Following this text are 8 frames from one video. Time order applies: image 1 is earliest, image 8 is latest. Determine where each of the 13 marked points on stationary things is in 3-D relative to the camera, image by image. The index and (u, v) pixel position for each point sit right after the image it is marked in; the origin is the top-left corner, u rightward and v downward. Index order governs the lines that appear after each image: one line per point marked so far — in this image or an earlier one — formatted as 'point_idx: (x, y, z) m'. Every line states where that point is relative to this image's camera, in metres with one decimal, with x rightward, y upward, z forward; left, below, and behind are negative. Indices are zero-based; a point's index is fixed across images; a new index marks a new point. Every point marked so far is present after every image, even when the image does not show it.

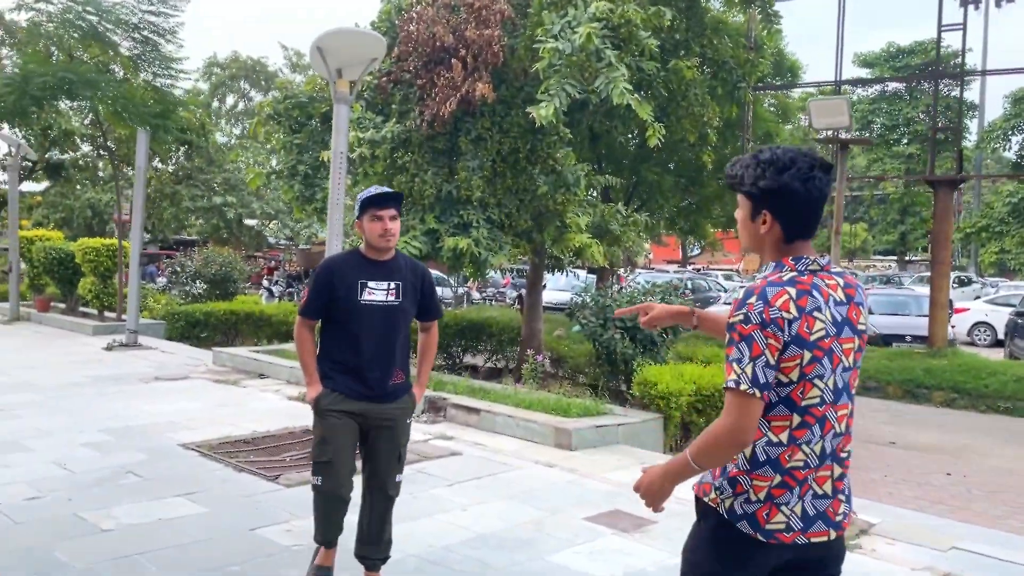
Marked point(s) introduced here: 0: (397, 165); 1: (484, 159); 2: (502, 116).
0: (-1.1, +1.2, +8.8) m
1: (-0.3, +1.2, +8.6) m
2: (-0.1, +1.7, +8.6) m
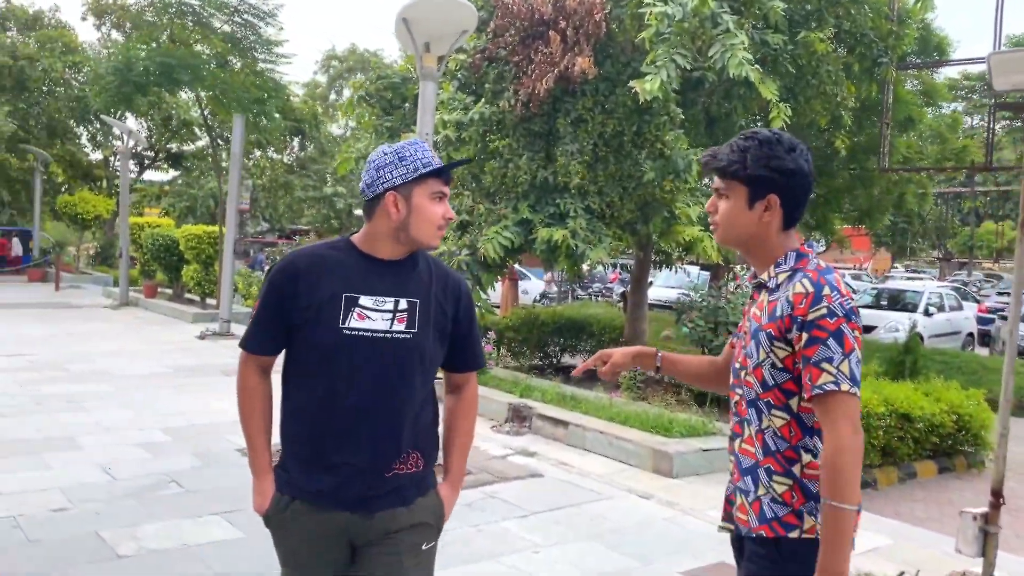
0: (-0.2, +1.3, +8.2) m
1: (+0.6, +1.3, +7.8) m
2: (+0.8, +1.7, +7.8) m
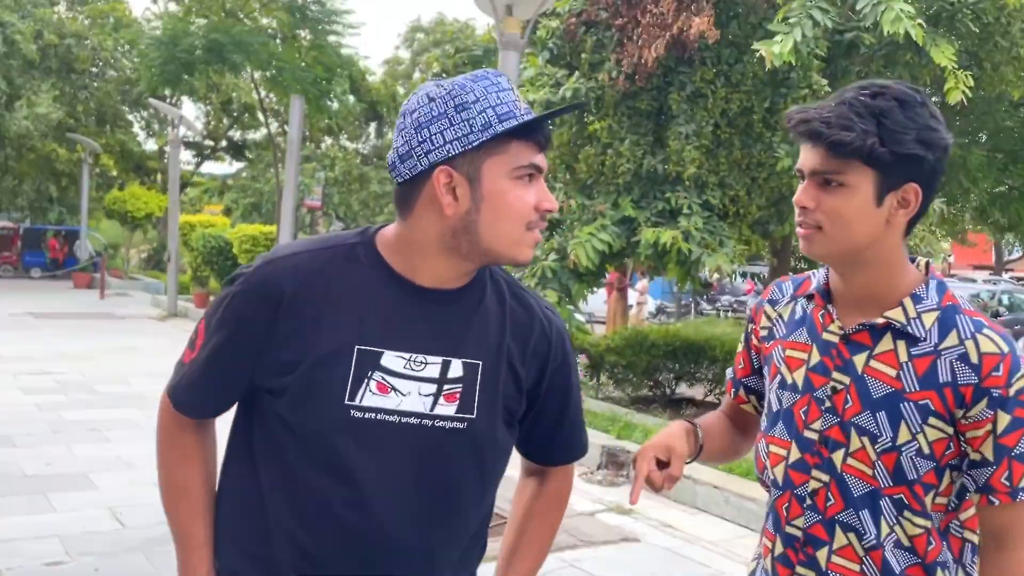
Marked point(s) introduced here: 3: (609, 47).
0: (+0.6, +1.2, +6.8) m
1: (+1.4, +1.2, +6.3) m
2: (+1.6, +1.6, +6.3) m
3: (+0.7, +1.8, +6.5) m
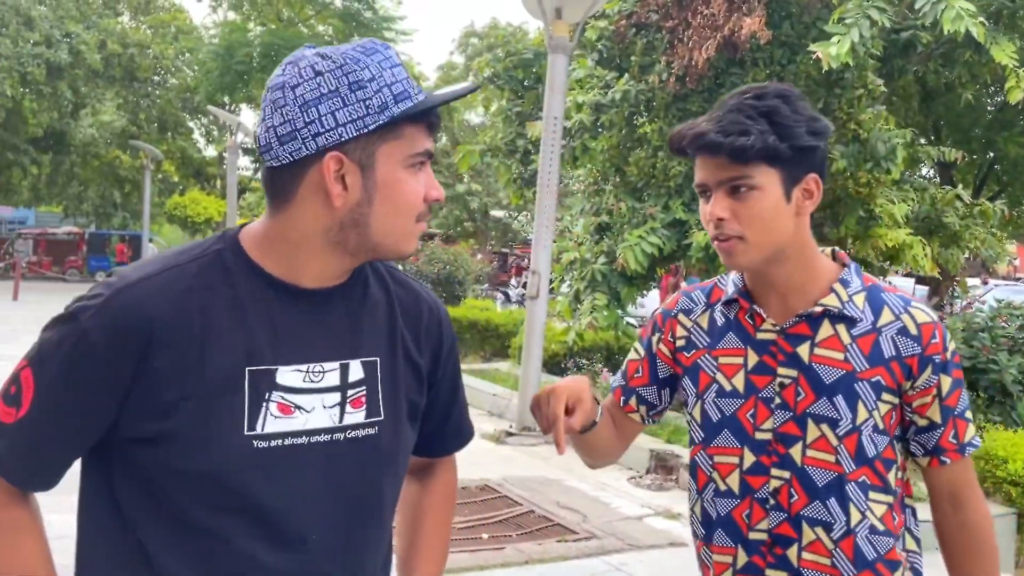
0: (+0.9, +1.1, +6.7) m
1: (+1.7, +1.1, +6.2) m
2: (+1.9, +1.6, +6.2) m
3: (+1.1, +1.7, +6.4) m
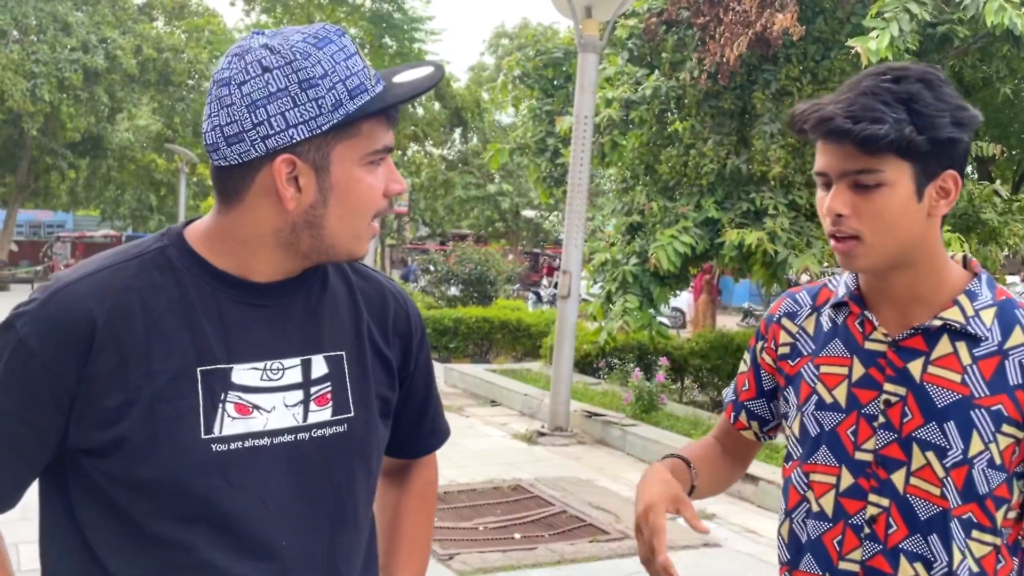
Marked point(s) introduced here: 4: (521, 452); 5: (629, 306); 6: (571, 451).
0: (+1.2, +1.2, +6.7) m
1: (+1.9, +1.2, +6.1) m
2: (+2.1, +1.6, +6.2) m
3: (+1.3, +1.7, +6.4) m
4: (+0.1, -1.2, +6.4) m
5: (+0.8, -0.1, +6.4) m
6: (+0.4, -1.2, +6.5) m
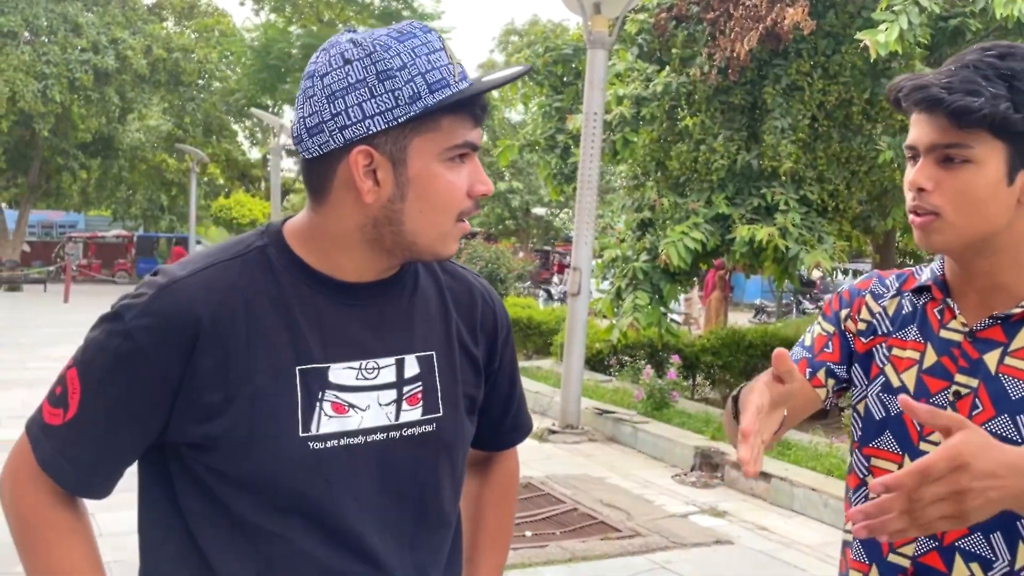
0: (+1.2, +1.2, +6.7) m
1: (+2.0, +1.2, +6.1) m
2: (+2.2, +1.6, +6.1) m
3: (+1.3, +1.8, +6.4) m
4: (+0.2, -1.2, +6.4) m
5: (+0.9, -0.1, +6.4) m
6: (+0.5, -1.2, +6.5) m
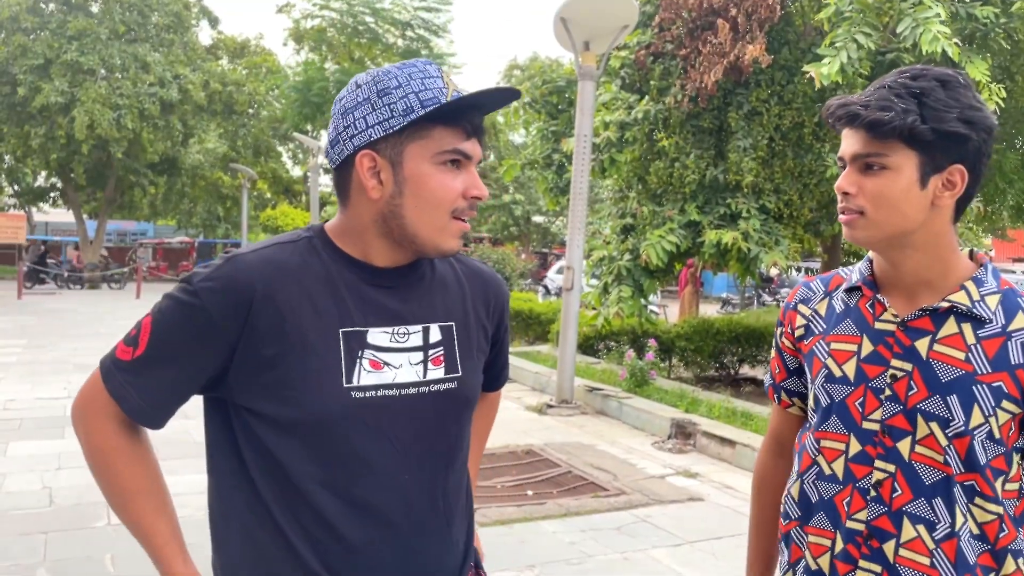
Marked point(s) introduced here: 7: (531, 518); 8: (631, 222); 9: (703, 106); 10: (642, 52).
0: (+1.3, +1.2, +7.8) m
1: (+2.0, +1.2, +7.2) m
2: (+2.2, +1.7, +7.2) m
3: (+1.4, +1.8, +7.5) m
4: (+0.2, -1.1, +7.5) m
5: (+0.9, -0.1, +7.4) m
6: (+0.5, -1.1, +7.5) m
7: (+0.1, -1.4, +5.7) m
8: (+1.1, +0.6, +7.7) m
9: (+1.6, +1.5, +7.3) m
10: (+1.1, +2.0, +7.6) m
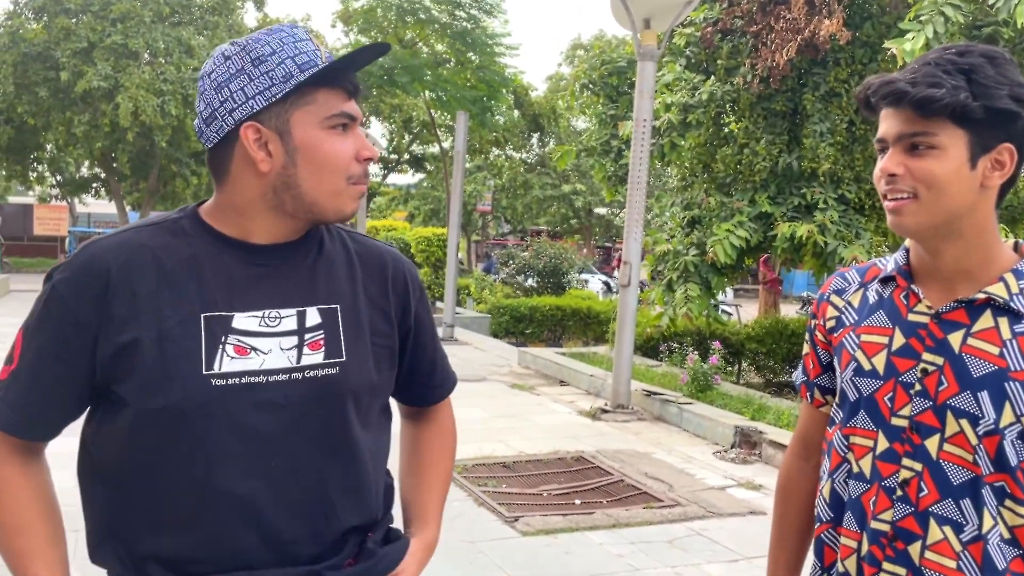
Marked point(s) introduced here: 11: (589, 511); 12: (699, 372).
0: (+1.7, +1.2, +7.2) m
1: (+2.4, +1.2, +6.5) m
2: (+2.6, +1.7, +6.5) m
3: (+1.8, +1.8, +6.9) m
4: (+0.6, -1.1, +7.0) m
5: (+1.4, 0.0, +6.9) m
6: (+1.0, -1.1, +7.0) m
7: (+0.4, -1.4, +5.3) m
8: (+1.5, +0.6, +7.2) m
9: (+2.0, +1.5, +6.7) m
10: (+1.6, +2.0, +7.0) m
11: (+0.5, -1.4, +5.5) m
12: (+1.6, -0.7, +7.3) m
